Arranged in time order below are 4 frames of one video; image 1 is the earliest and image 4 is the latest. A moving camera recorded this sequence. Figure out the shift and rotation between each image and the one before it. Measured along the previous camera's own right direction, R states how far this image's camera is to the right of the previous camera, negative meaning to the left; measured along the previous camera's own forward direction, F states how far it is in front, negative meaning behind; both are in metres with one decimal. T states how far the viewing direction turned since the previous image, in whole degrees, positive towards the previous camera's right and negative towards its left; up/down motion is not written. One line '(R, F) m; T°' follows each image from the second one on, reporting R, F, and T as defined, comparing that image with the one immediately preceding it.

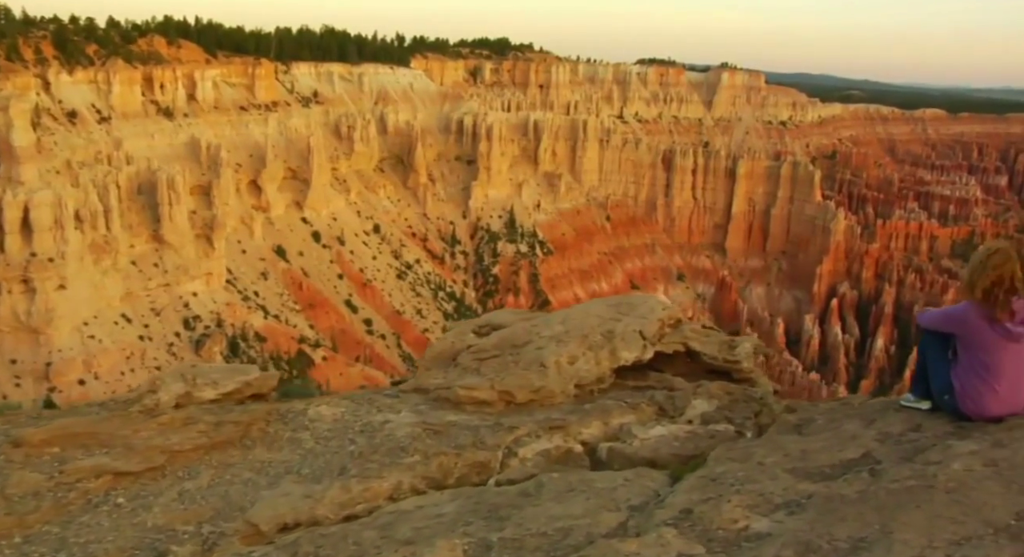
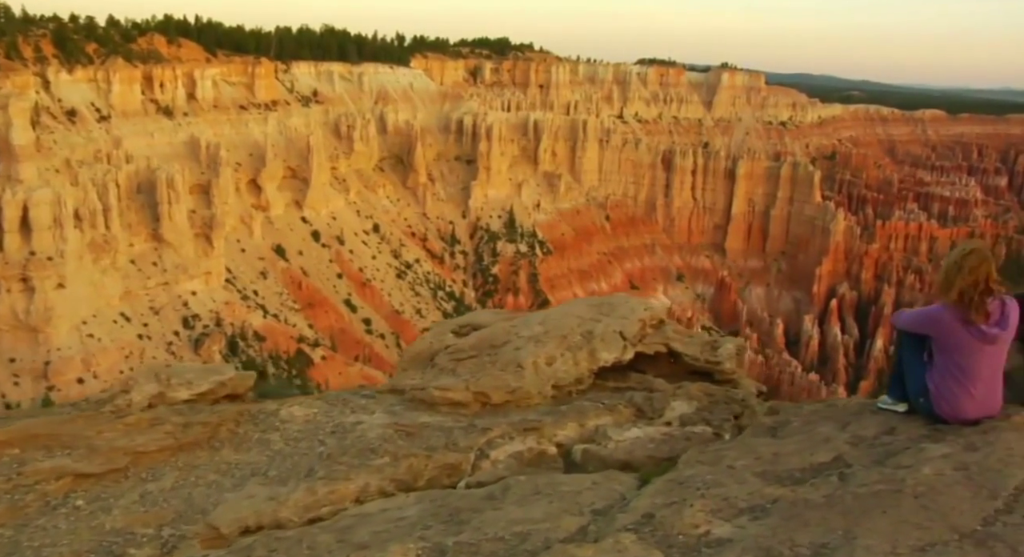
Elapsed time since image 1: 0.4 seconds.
(+0.2, +0.1) m; 0°
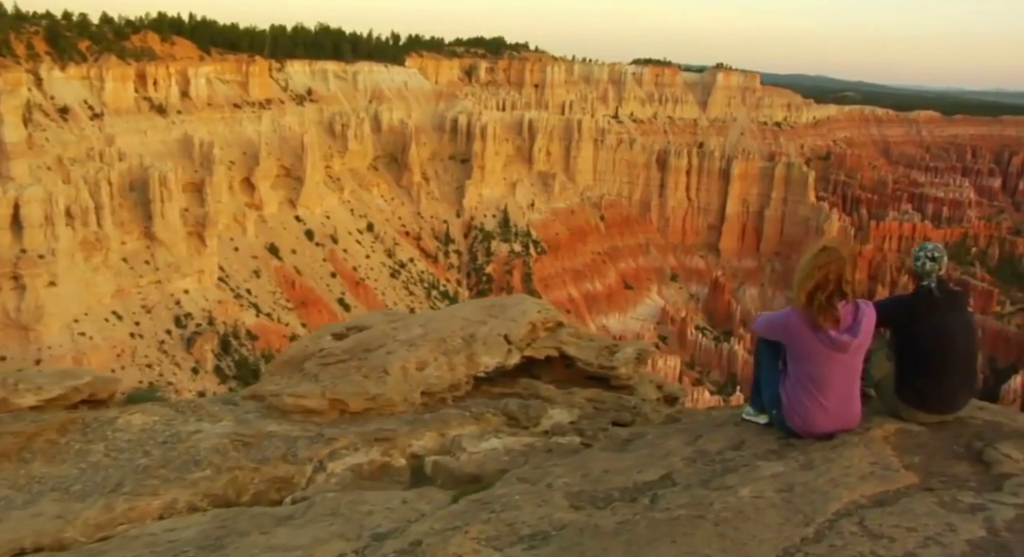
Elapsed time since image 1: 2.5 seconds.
(+1.2, +0.5) m; 0°
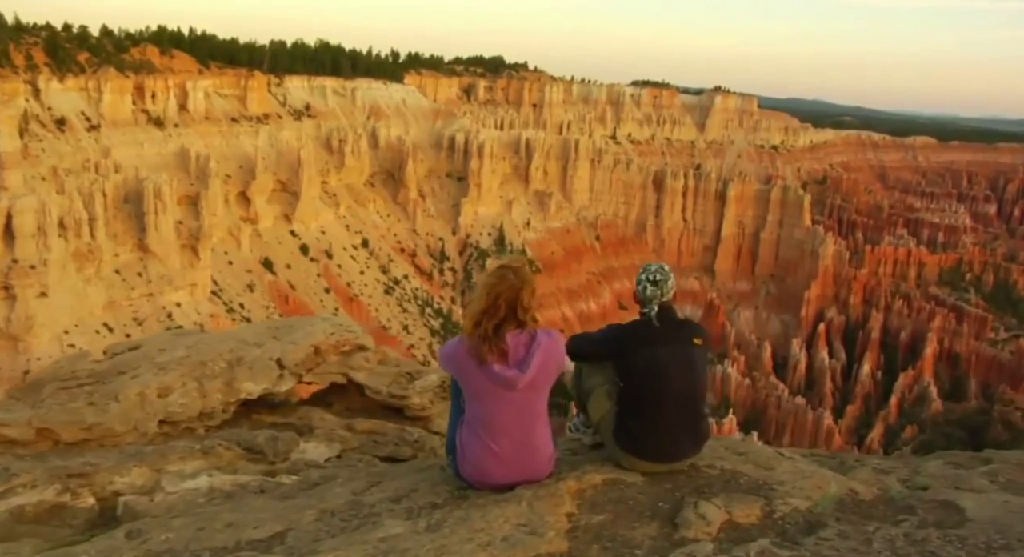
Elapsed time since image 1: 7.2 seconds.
(+2.0, +0.7) m; 0°
